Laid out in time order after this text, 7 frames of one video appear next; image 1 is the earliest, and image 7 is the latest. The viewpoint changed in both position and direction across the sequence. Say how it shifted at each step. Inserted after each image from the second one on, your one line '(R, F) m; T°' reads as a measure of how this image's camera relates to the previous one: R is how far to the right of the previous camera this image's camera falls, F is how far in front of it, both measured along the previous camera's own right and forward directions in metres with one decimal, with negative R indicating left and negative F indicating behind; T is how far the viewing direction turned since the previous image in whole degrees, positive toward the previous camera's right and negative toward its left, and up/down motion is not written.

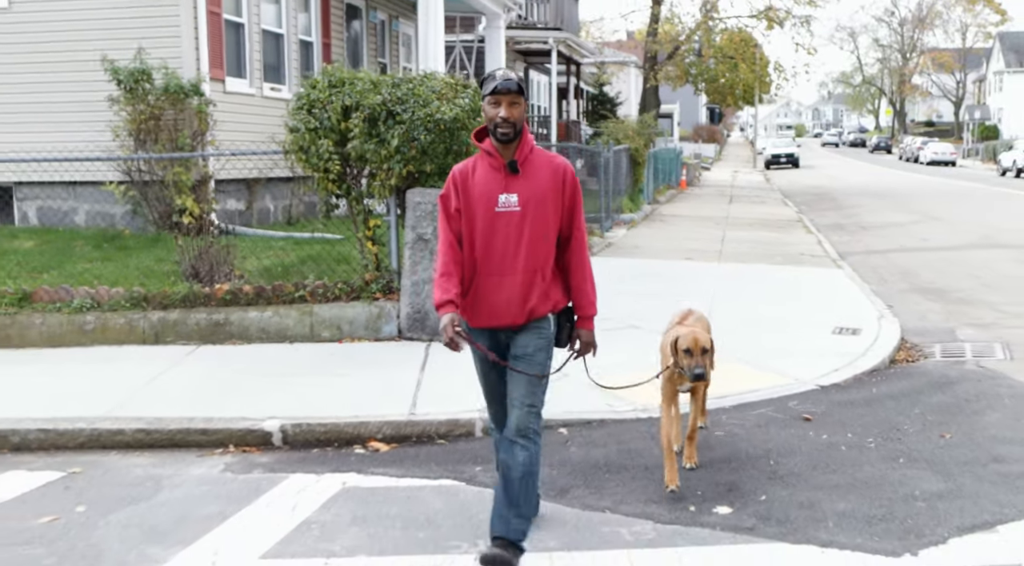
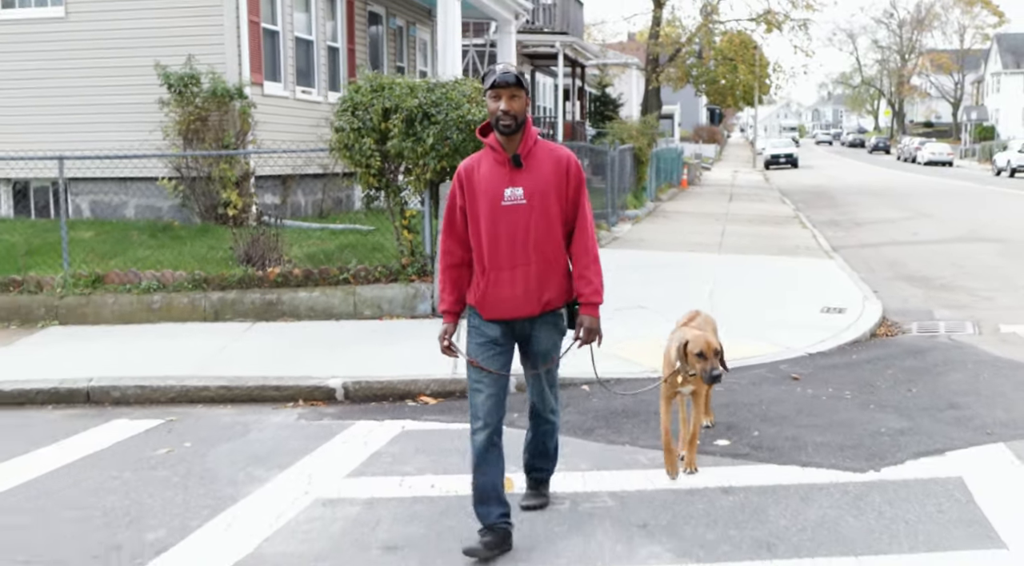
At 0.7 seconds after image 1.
(-0.2, -1.2) m; 0°
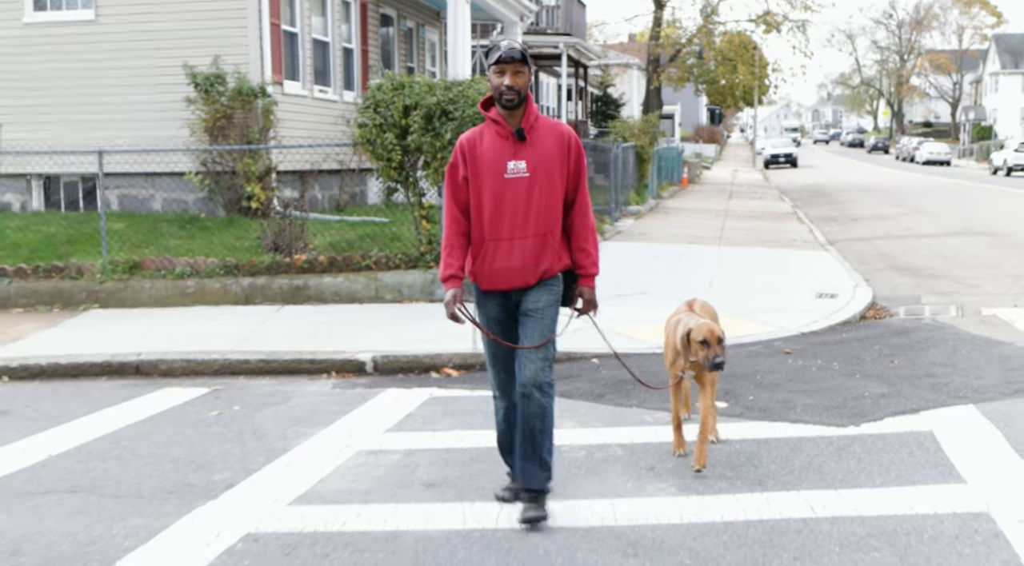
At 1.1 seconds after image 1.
(-0.1, -0.7) m; 0°
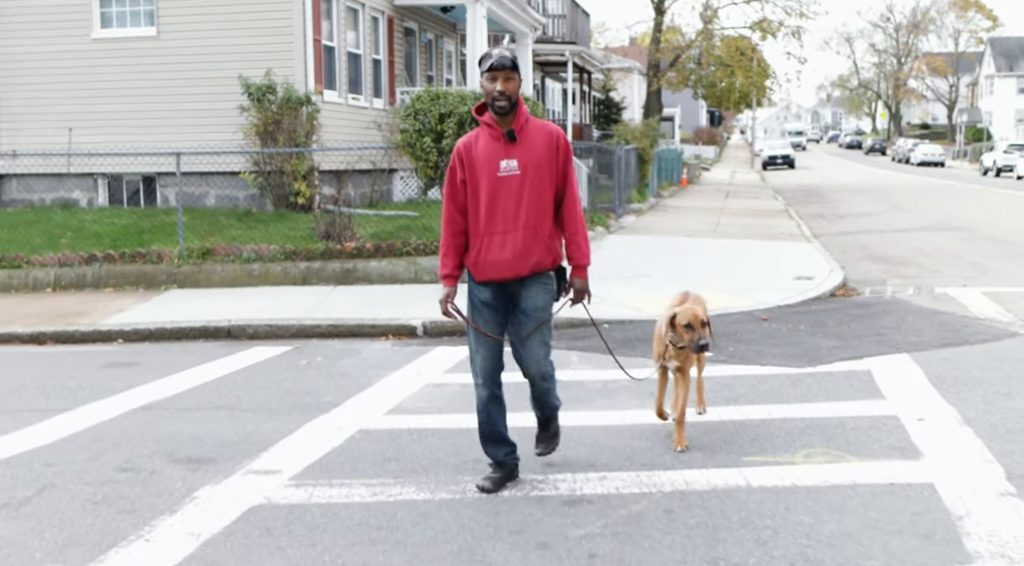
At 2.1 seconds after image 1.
(-0.2, -1.9) m; 0°
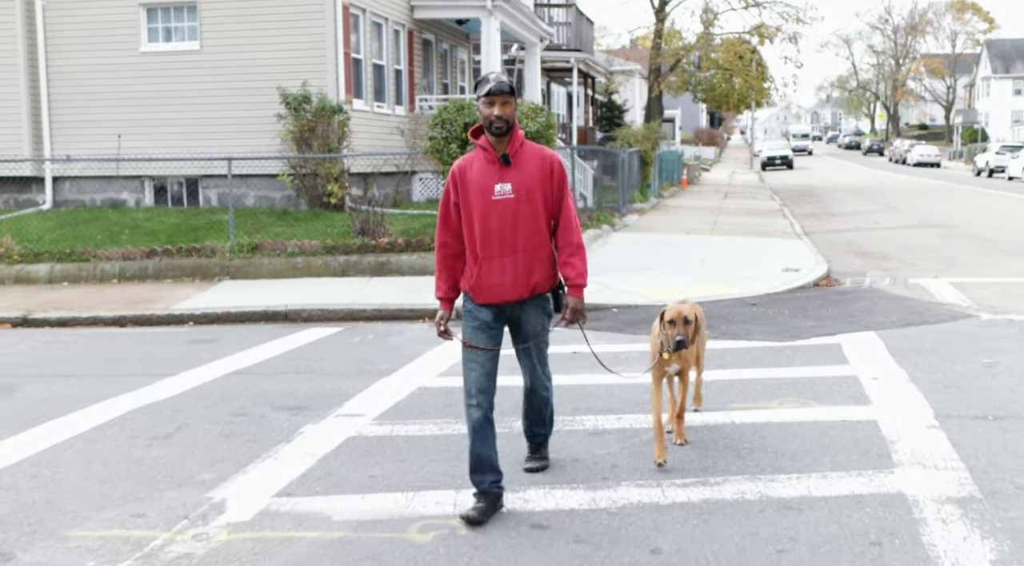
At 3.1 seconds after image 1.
(-0.2, -1.6) m; 0°
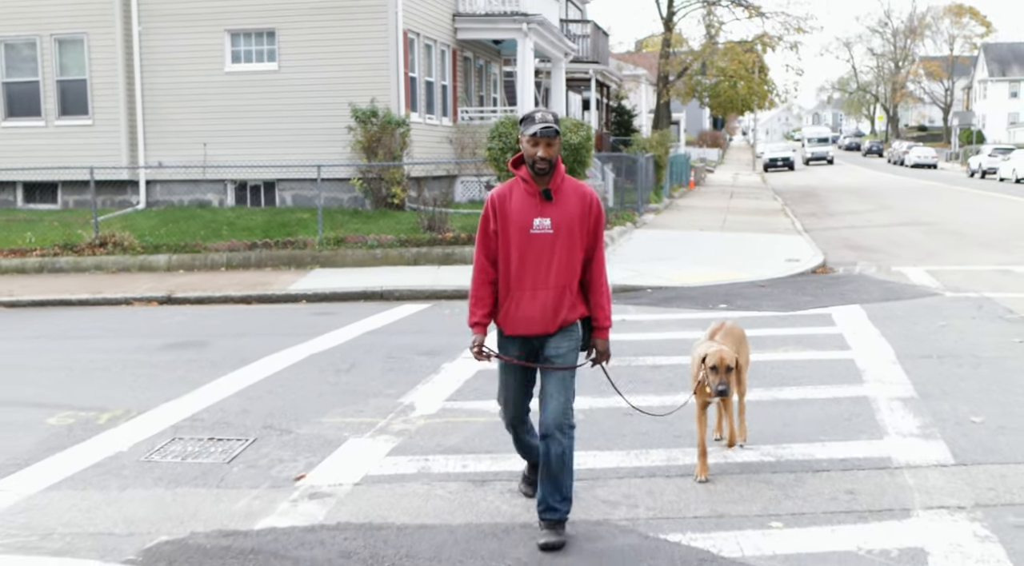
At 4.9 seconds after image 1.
(-0.7, -2.8) m; 0°
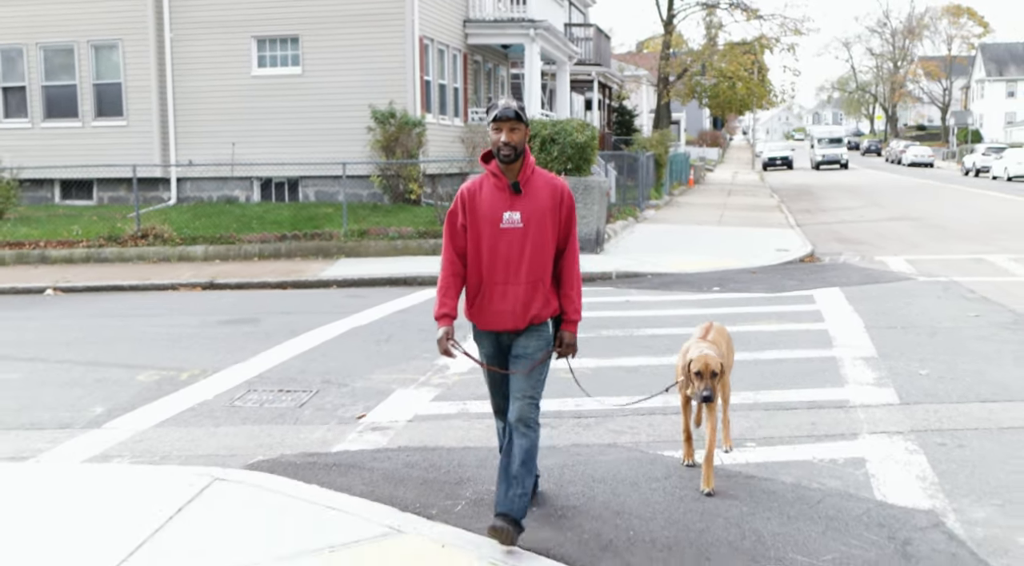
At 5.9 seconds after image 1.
(-0.2, -1.4) m; 0°
